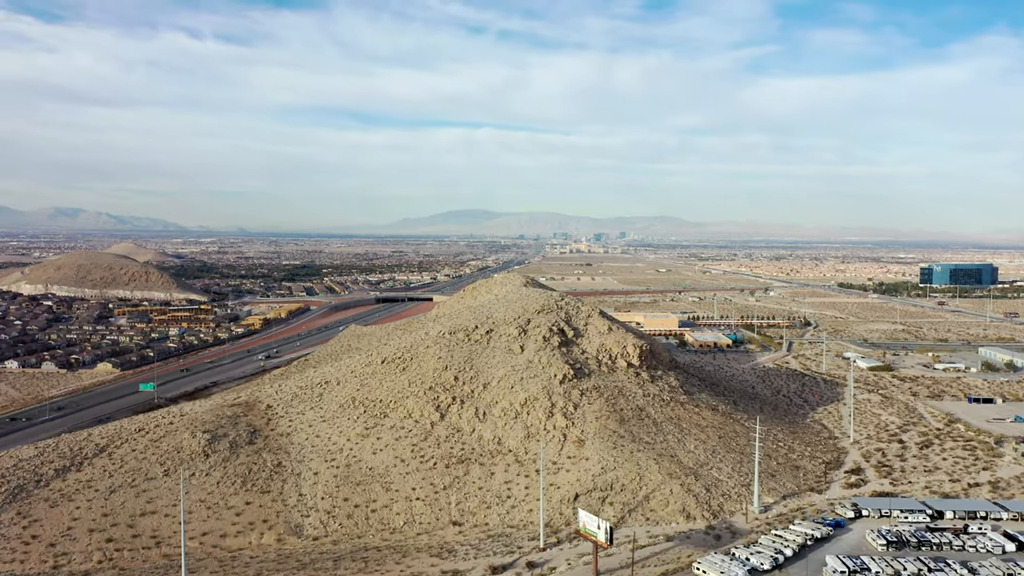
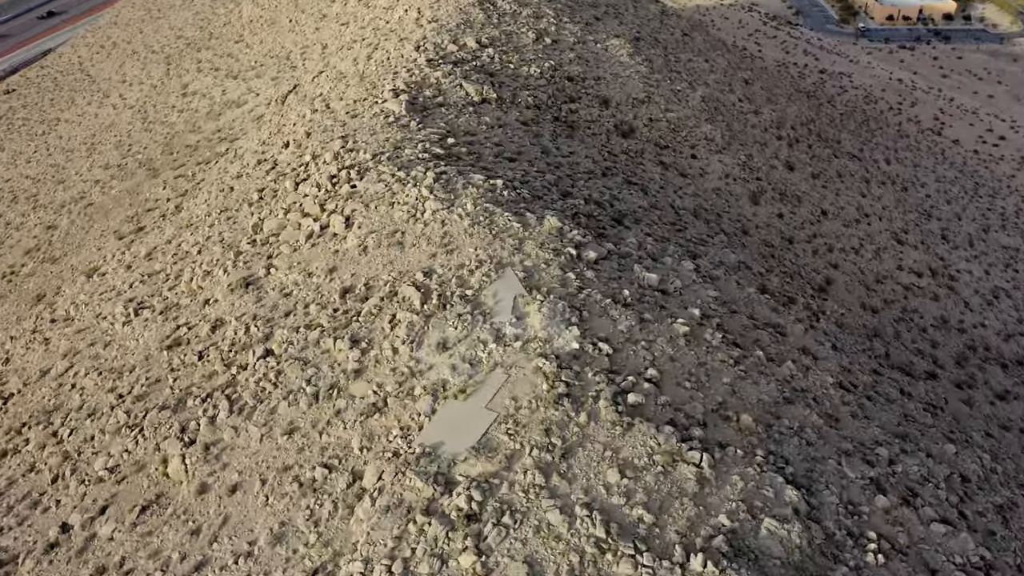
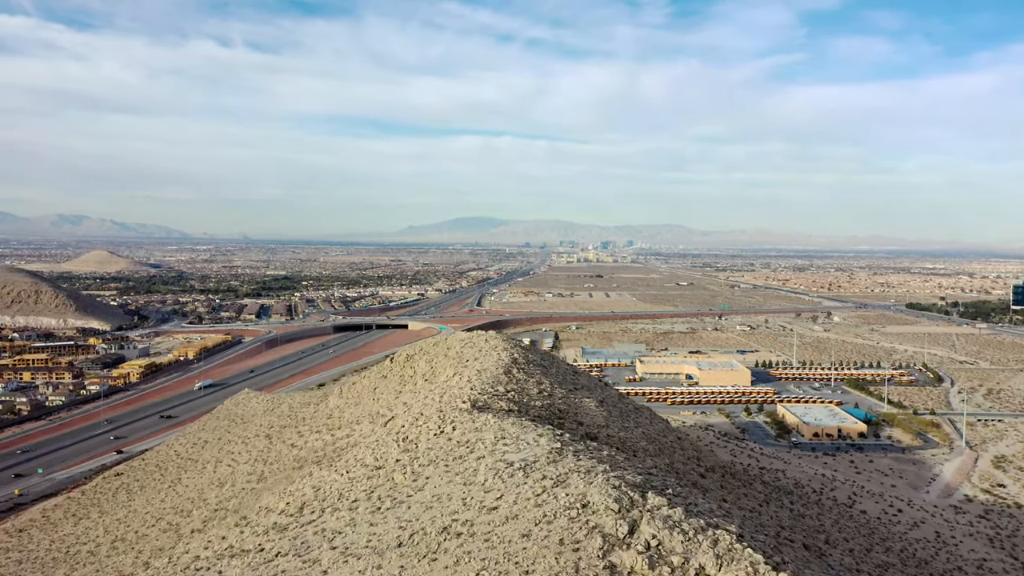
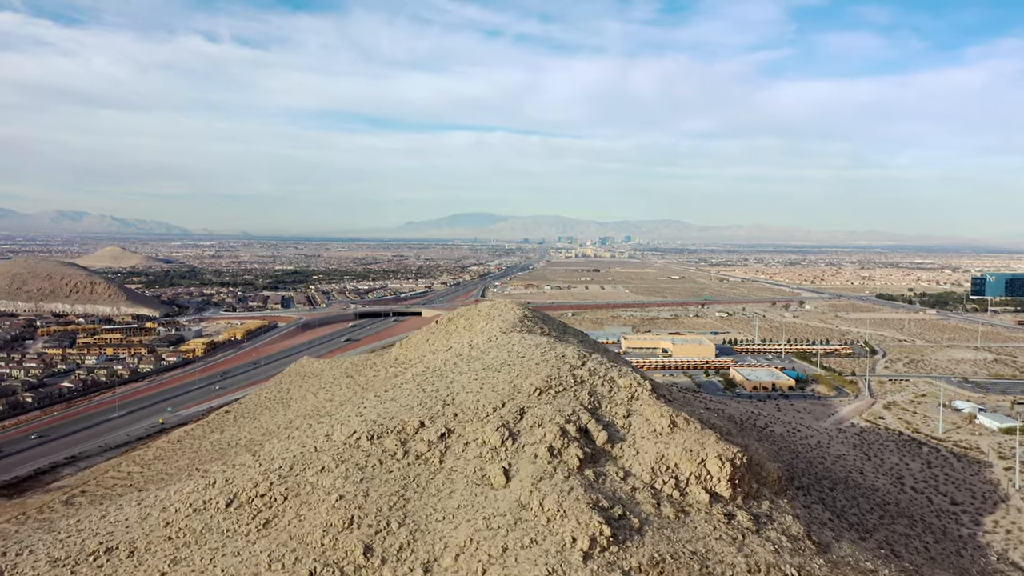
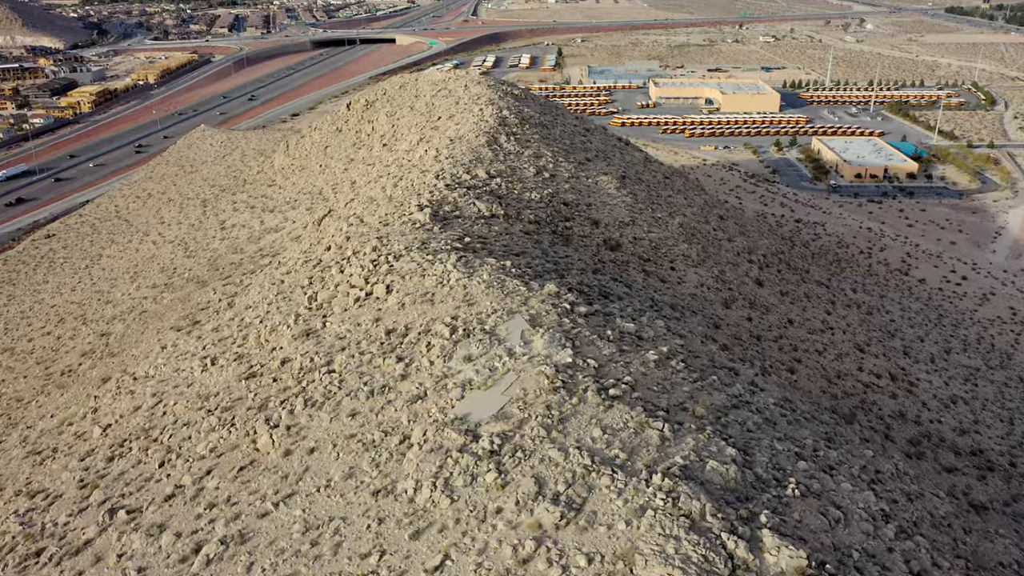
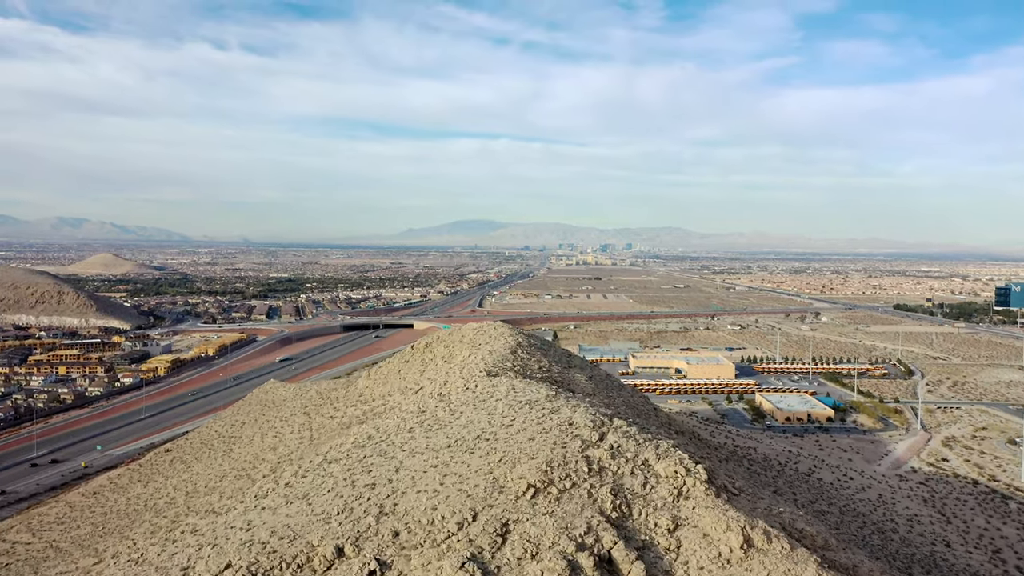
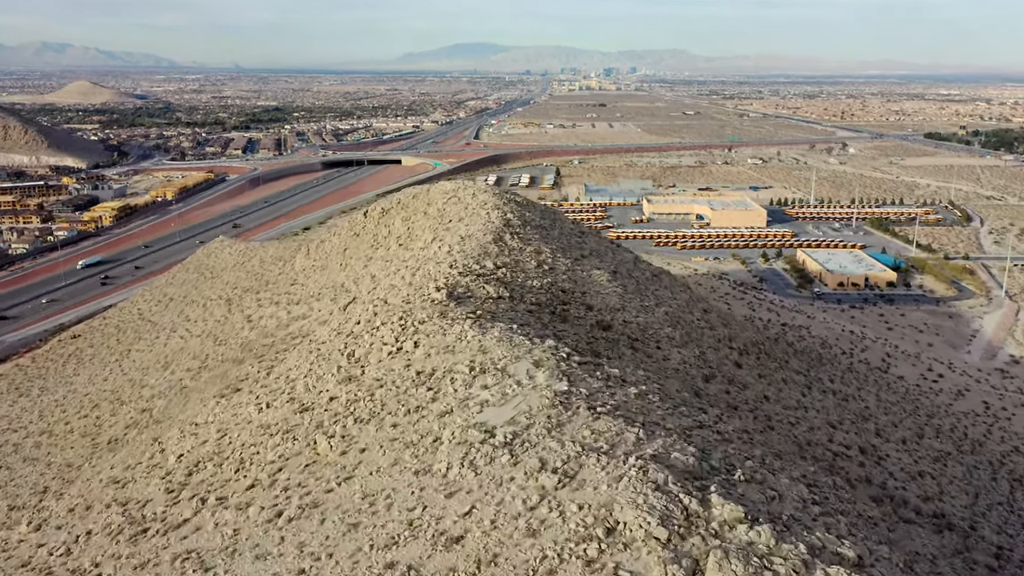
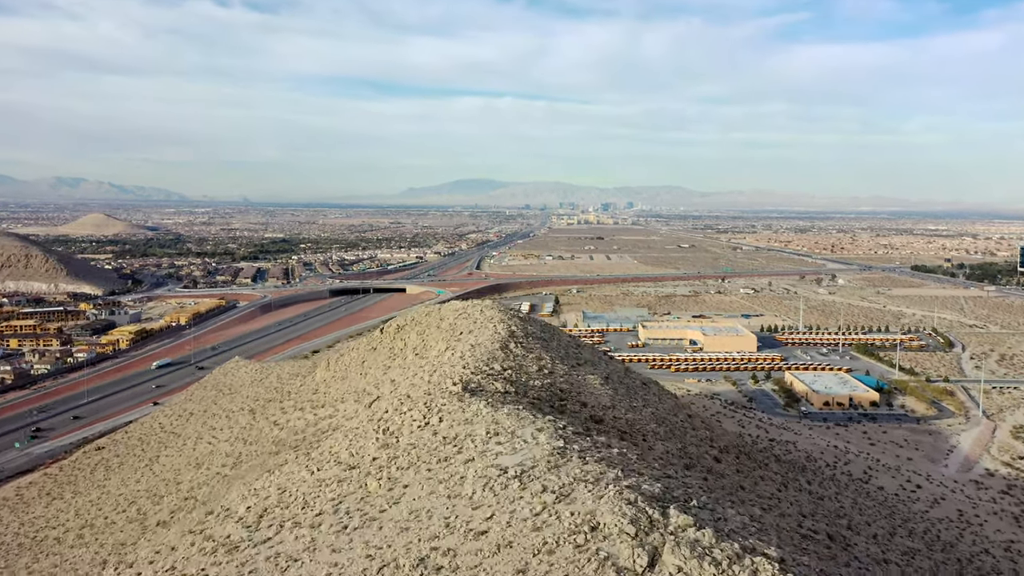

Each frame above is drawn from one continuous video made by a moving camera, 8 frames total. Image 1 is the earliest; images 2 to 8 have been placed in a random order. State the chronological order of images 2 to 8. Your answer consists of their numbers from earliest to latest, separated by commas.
4, 6, 3, 8, 7, 5, 2
